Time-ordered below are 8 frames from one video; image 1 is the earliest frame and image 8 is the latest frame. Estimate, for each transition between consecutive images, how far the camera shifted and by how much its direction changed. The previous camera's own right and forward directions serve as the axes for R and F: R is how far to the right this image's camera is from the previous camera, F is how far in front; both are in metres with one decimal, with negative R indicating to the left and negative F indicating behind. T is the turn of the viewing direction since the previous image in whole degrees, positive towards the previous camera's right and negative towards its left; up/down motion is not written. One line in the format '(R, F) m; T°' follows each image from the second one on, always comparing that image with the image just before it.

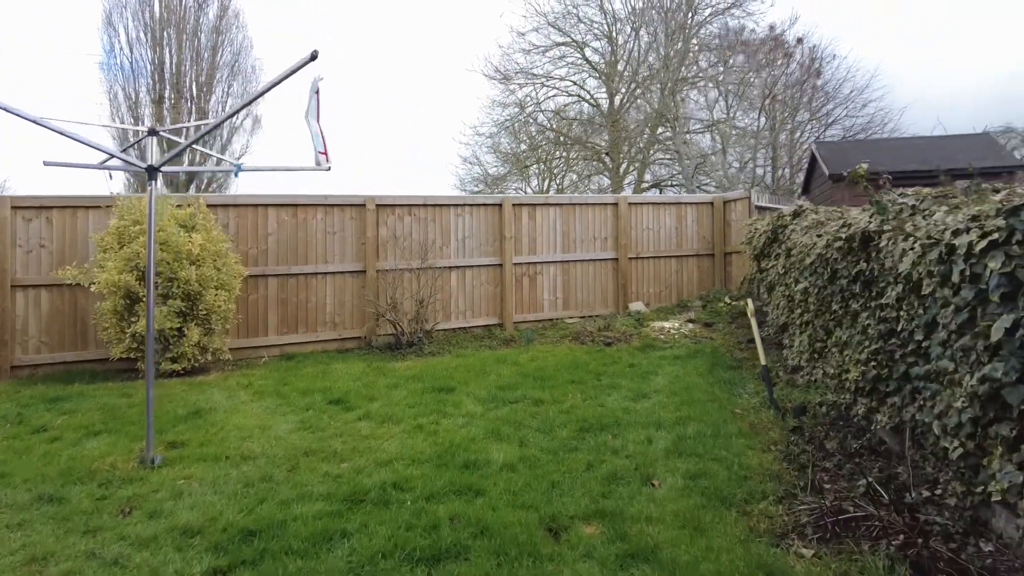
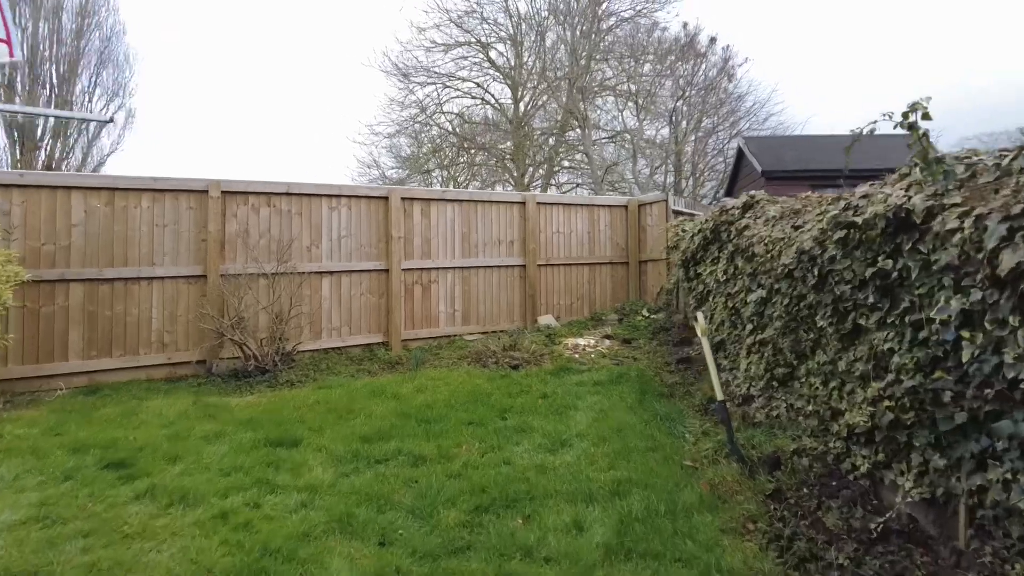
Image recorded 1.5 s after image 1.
(+0.2, +1.4) m; +8°
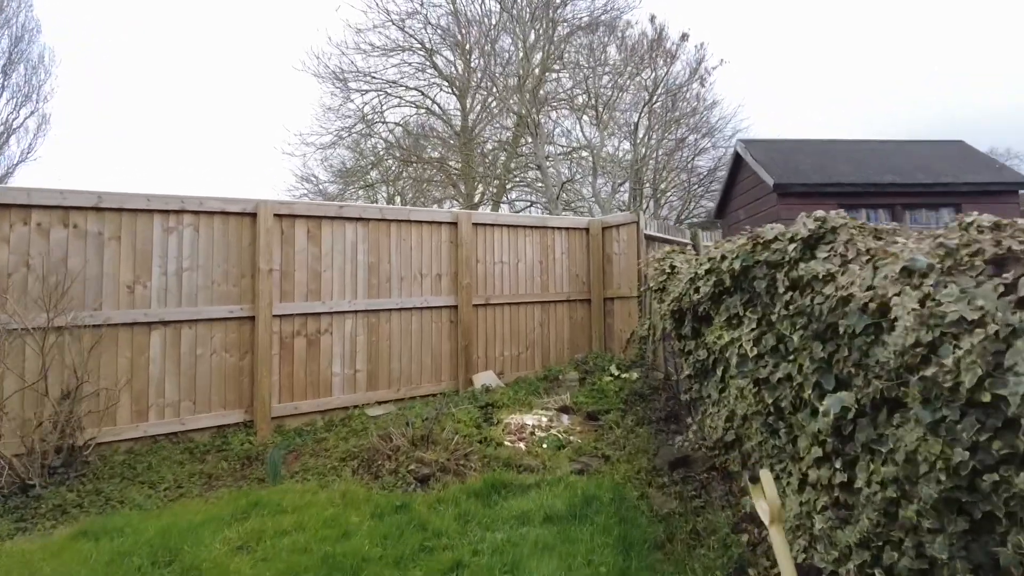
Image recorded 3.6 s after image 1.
(+0.3, +2.1) m; +4°
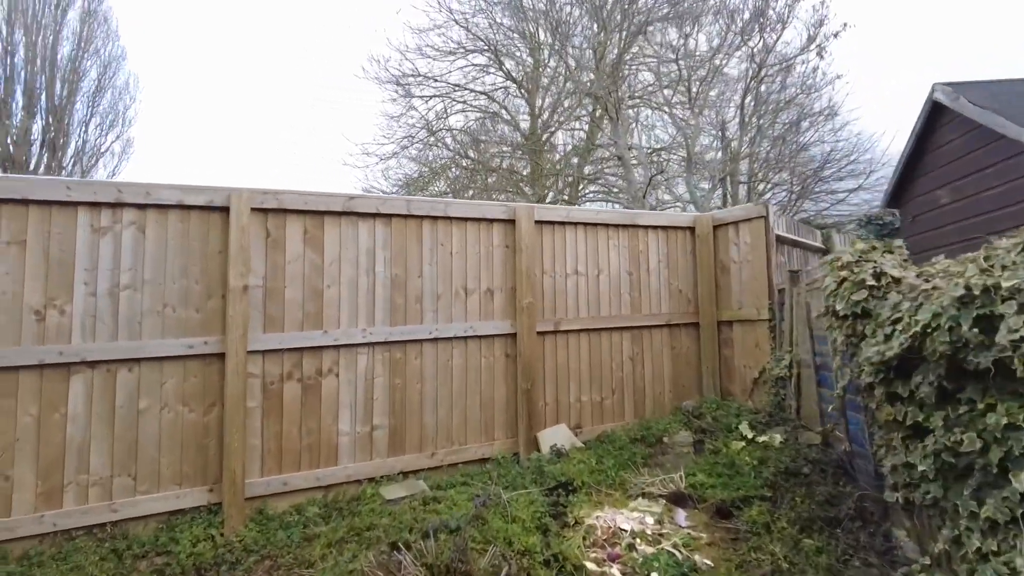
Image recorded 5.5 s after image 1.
(-0.1, +1.8) m; -6°
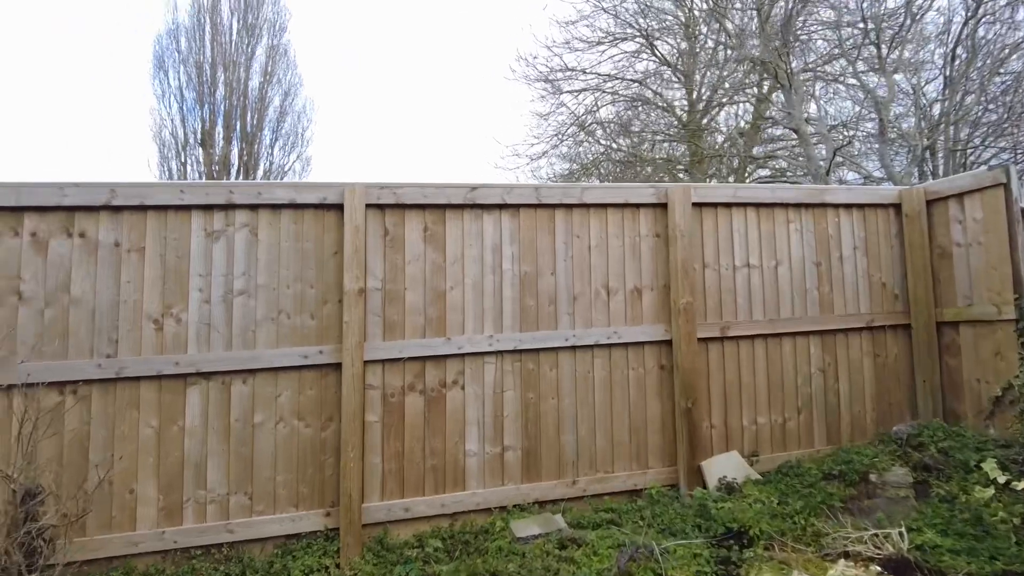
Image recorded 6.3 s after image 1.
(0.0, +0.7) m; -14°
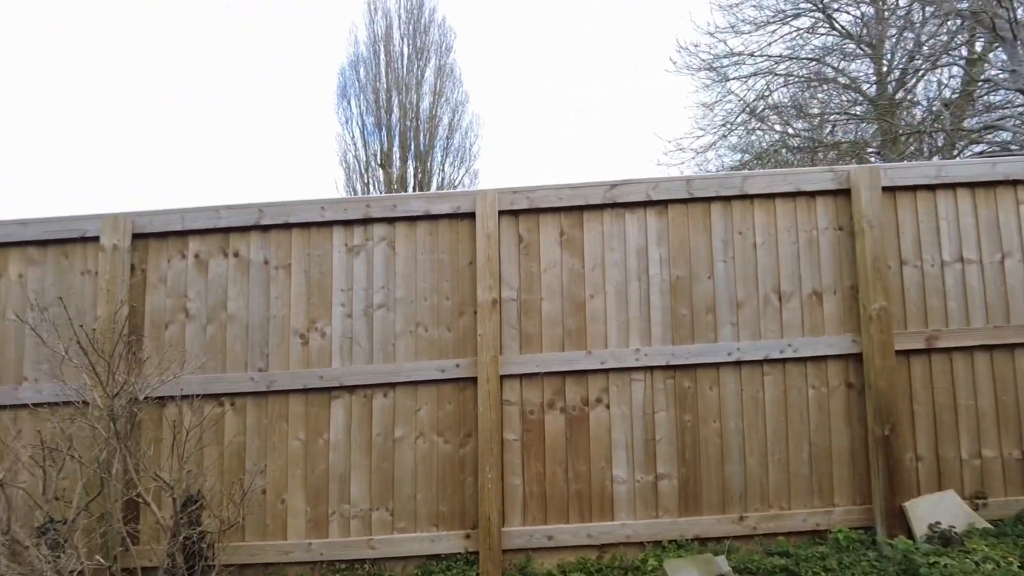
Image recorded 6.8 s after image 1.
(+0.1, +0.3) m; -15°
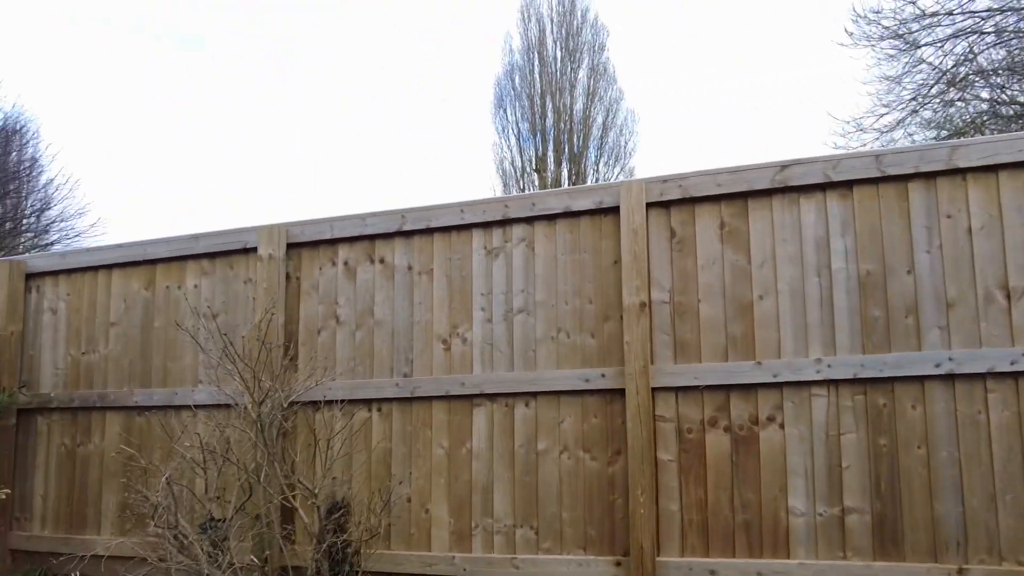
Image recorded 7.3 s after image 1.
(0.0, +0.3) m; -14°
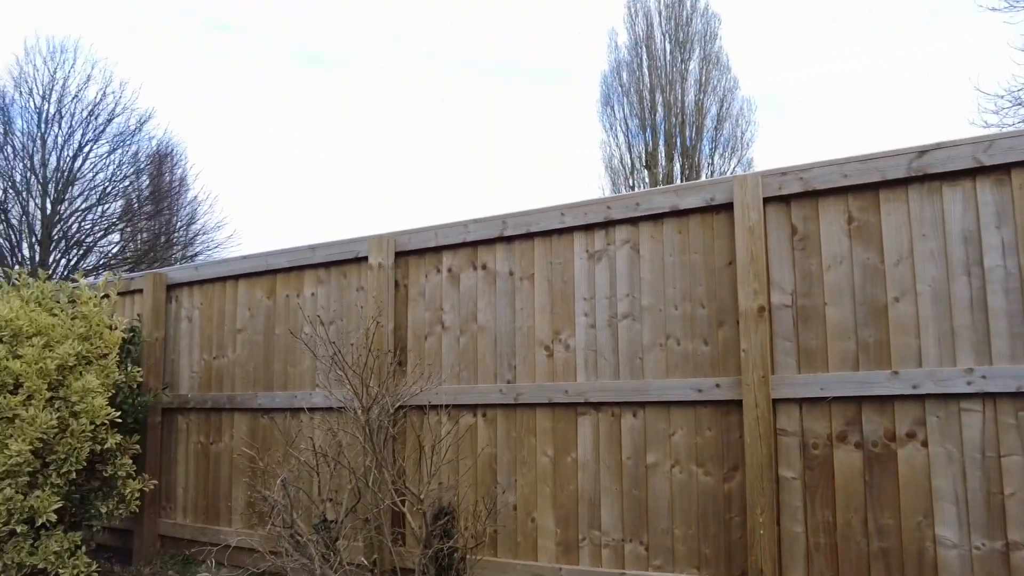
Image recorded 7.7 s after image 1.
(0.0, +0.1) m; -10°
